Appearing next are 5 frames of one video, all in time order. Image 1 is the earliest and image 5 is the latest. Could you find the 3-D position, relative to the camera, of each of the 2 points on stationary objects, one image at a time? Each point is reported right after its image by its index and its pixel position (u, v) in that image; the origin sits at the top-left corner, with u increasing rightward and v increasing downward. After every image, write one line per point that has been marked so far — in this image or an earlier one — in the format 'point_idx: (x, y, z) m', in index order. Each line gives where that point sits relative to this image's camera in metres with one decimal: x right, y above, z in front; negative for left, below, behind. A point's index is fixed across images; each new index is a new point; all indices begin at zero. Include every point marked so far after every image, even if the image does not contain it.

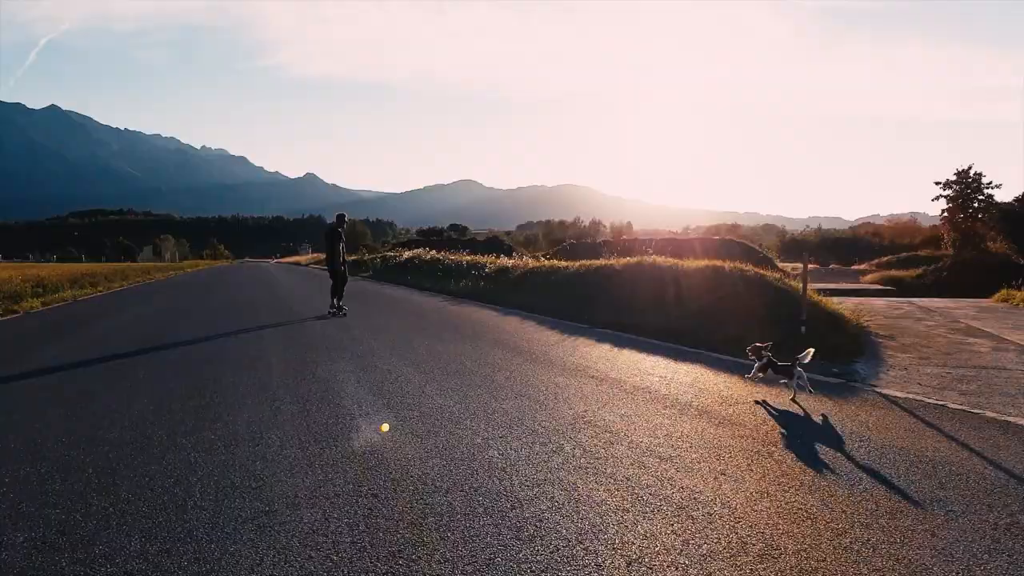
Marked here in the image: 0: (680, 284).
0: (+3.3, 0.0, +16.1) m
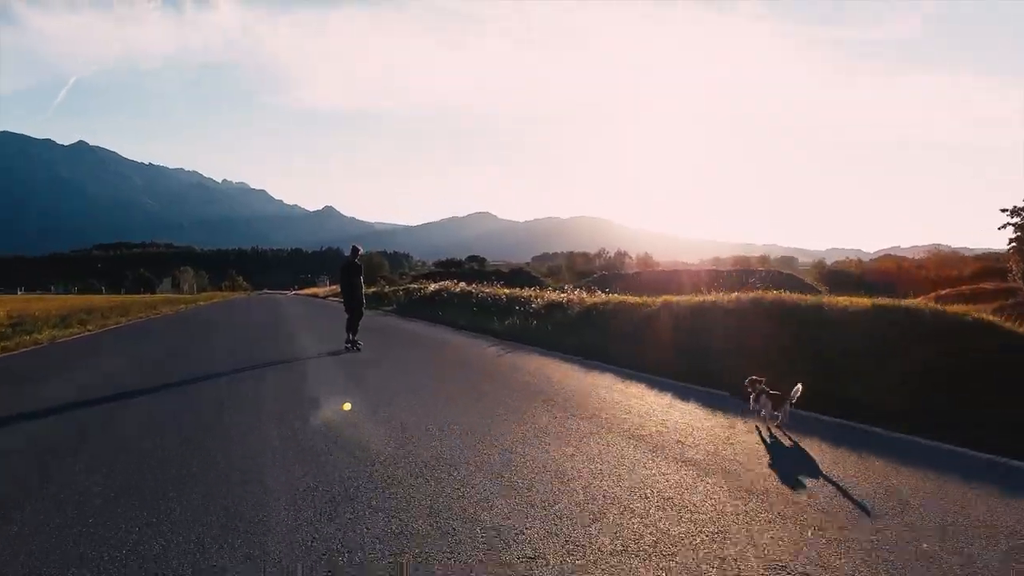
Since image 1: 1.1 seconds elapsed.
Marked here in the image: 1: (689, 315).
0: (+3.8, -0.6, +15.0) m
1: (+3.4, -0.5, +16.3) m
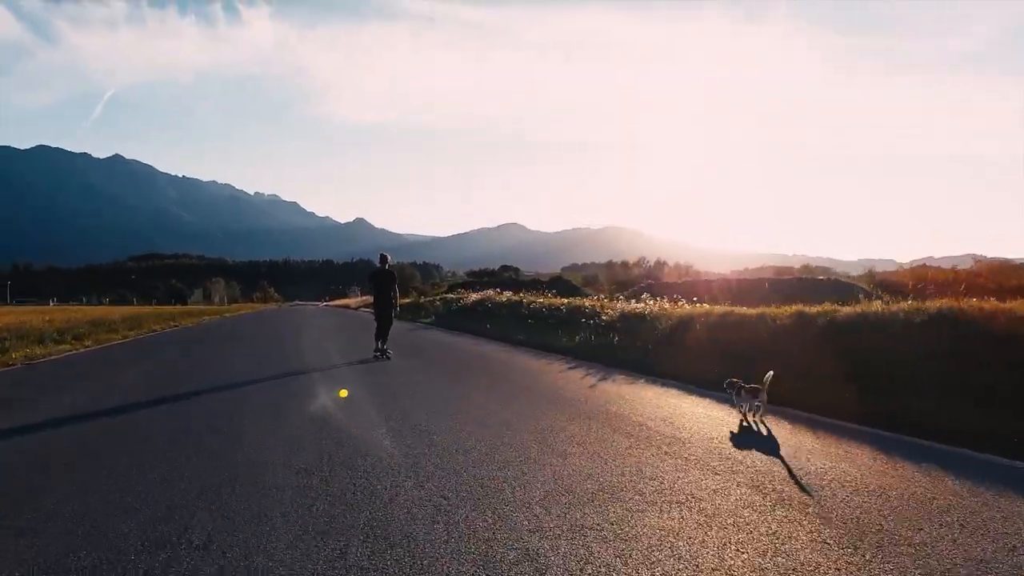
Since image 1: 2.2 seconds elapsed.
0: (+4.6, -0.8, +13.6) m
1: (+4.2, -0.6, +14.9) m
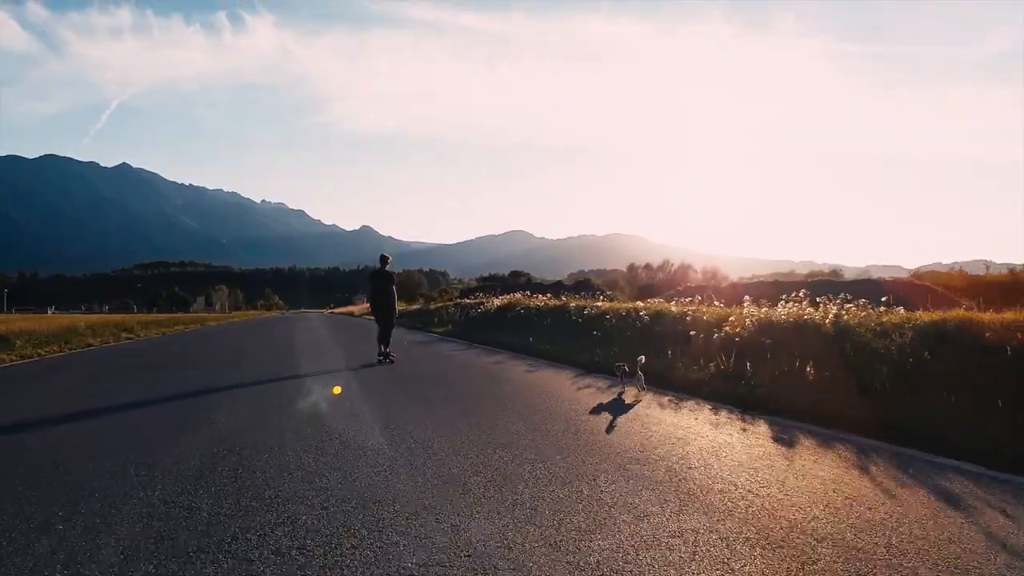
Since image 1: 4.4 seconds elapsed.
0: (+5.0, -0.8, +11.7) m
1: (+4.6, -0.7, +13.1) m
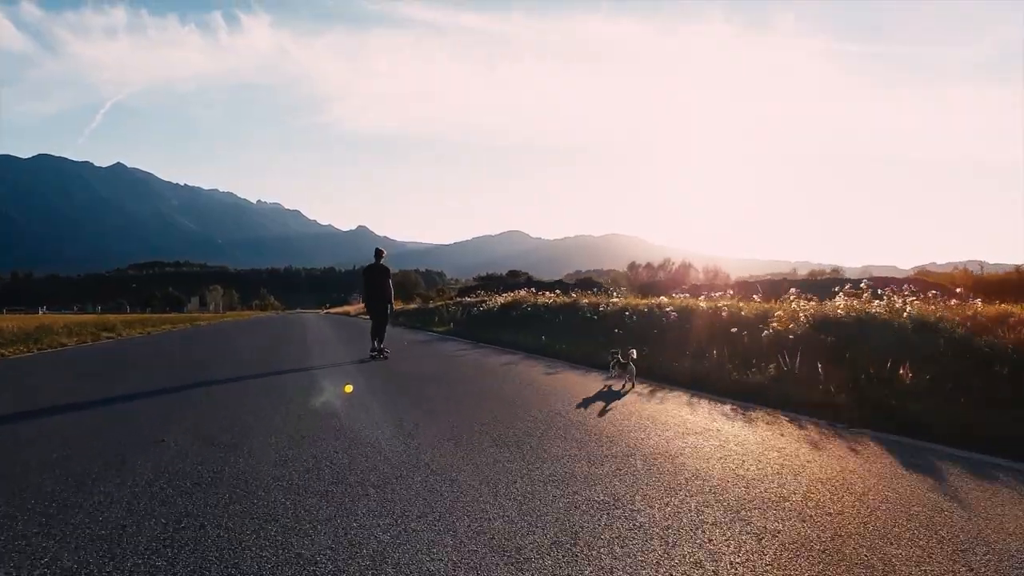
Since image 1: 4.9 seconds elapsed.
0: (+5.0, -0.8, +11.3) m
1: (+4.6, -0.7, +12.6) m
